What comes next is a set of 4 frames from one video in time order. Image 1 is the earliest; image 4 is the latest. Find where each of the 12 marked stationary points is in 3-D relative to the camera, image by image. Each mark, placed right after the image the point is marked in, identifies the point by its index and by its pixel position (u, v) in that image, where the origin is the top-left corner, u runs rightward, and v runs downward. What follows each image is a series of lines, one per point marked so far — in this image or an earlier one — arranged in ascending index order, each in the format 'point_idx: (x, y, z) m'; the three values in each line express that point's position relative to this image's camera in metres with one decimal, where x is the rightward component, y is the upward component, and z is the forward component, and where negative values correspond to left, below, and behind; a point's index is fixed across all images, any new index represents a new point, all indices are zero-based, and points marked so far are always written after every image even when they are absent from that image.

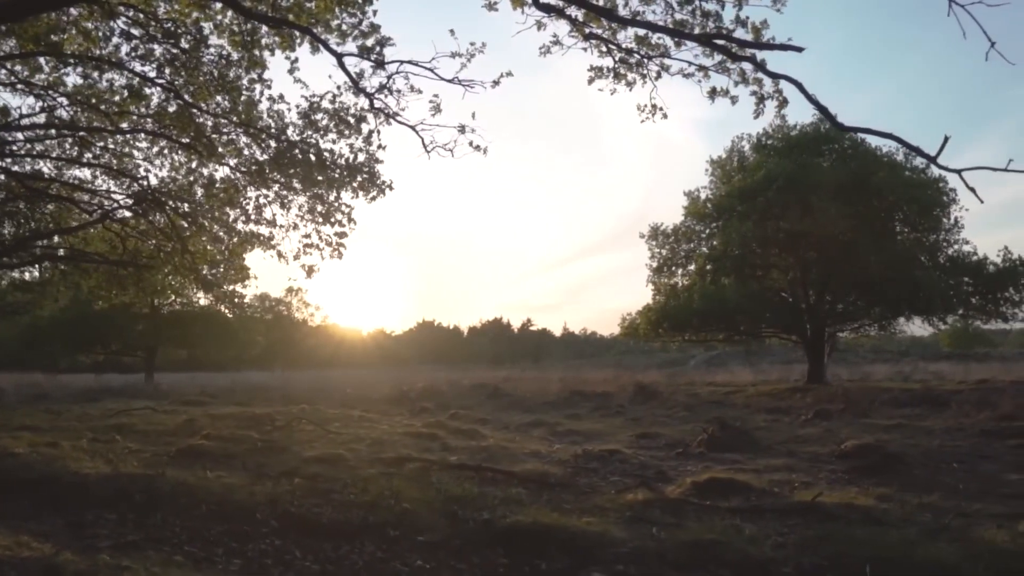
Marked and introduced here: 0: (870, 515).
0: (+3.5, -2.2, +9.4) m
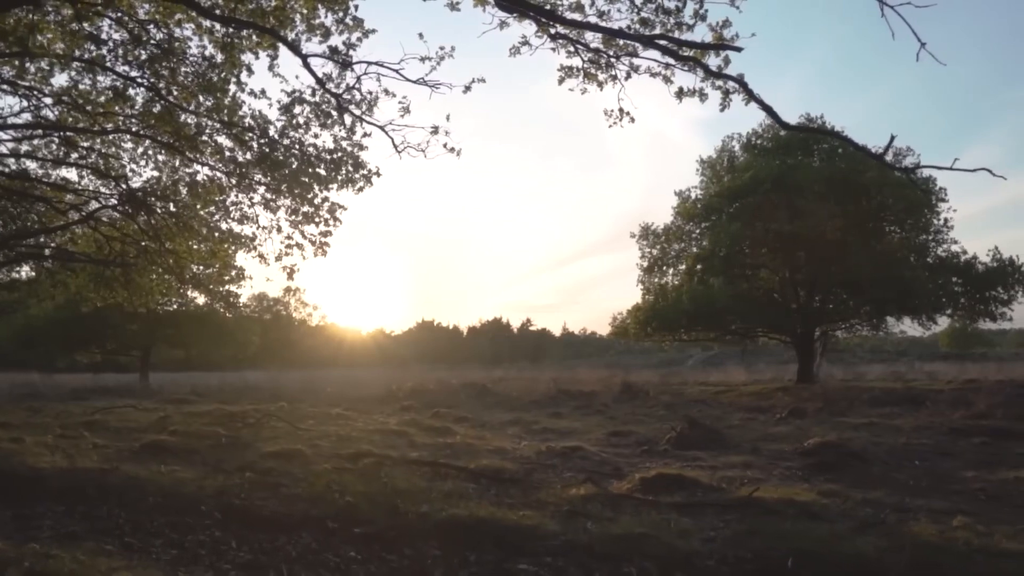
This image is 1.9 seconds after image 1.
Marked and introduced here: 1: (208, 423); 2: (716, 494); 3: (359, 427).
0: (+2.9, -2.2, +9.5) m
1: (-4.8, -2.1, +14.9) m
2: (+2.2, -2.2, +10.2) m
3: (-2.5, -2.3, +15.6) m
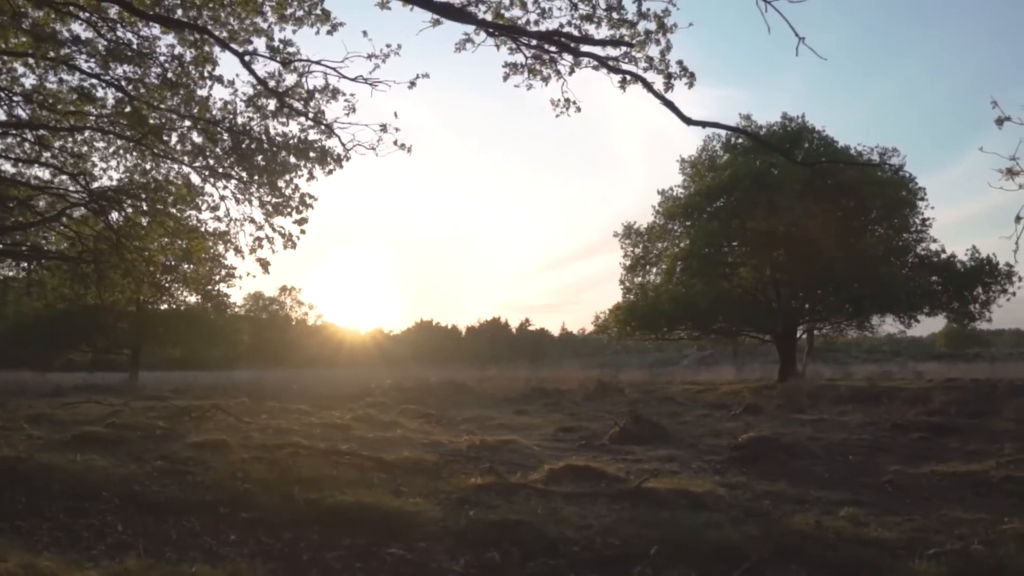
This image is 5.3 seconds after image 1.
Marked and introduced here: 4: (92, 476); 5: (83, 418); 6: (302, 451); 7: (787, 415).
0: (+1.9, -2.1, +9.6) m
1: (-5.7, -2.1, +15.2) m
2: (+1.2, -2.1, +10.4) m
3: (-3.5, -2.2, +15.9) m
4: (-4.4, -2.0, +9.9) m
5: (-6.9, -2.1, +15.4) m
6: (-2.6, -2.0, +11.8) m
7: (+5.3, -2.5, +18.4) m
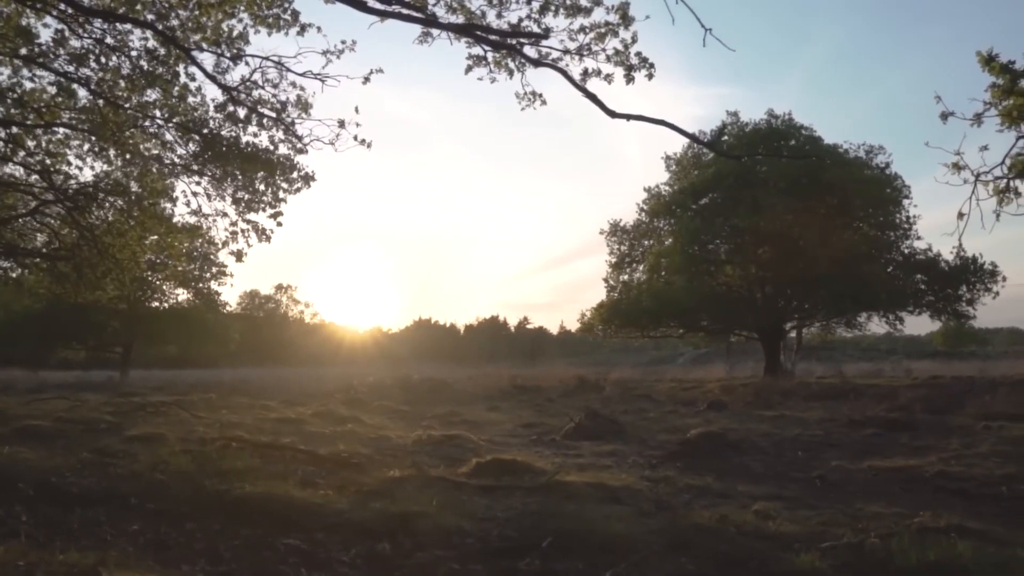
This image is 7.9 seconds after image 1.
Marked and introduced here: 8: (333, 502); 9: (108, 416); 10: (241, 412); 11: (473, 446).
0: (+1.0, -2.1, +9.6) m
1: (-6.5, -2.0, +15.3) m
2: (+0.3, -2.1, +10.4) m
3: (-4.2, -2.2, +15.9) m
4: (-5.2, -1.9, +10.0) m
5: (-7.7, -2.0, +15.5) m
6: (-3.4, -1.9, +11.9) m
7: (+4.6, -2.4, +18.4) m
8: (-1.7, -2.0, +8.9) m
9: (-6.2, -2.0, +14.6) m
10: (-5.0, -2.2, +17.3) m
11: (-0.6, -2.3, +13.6) m
